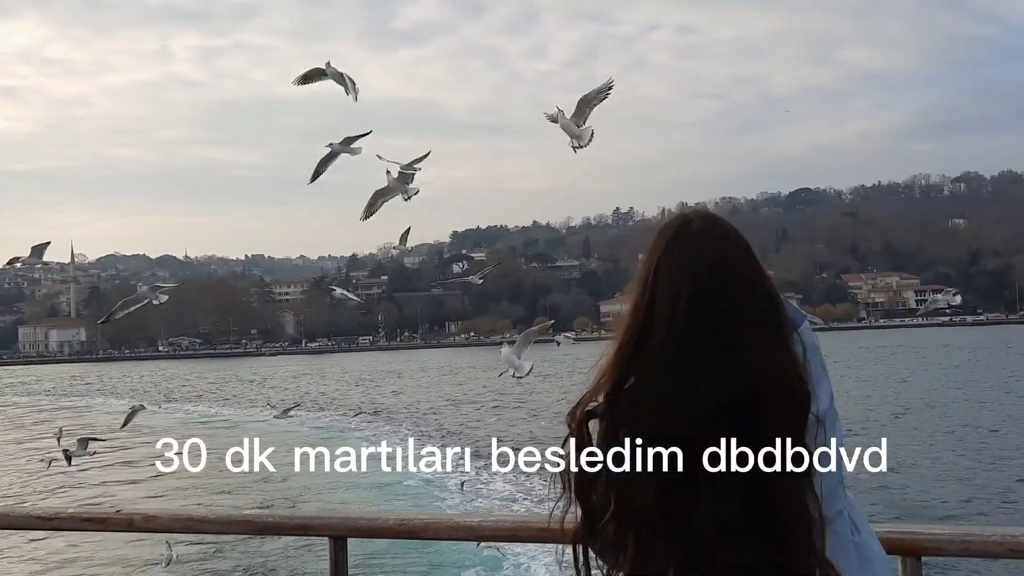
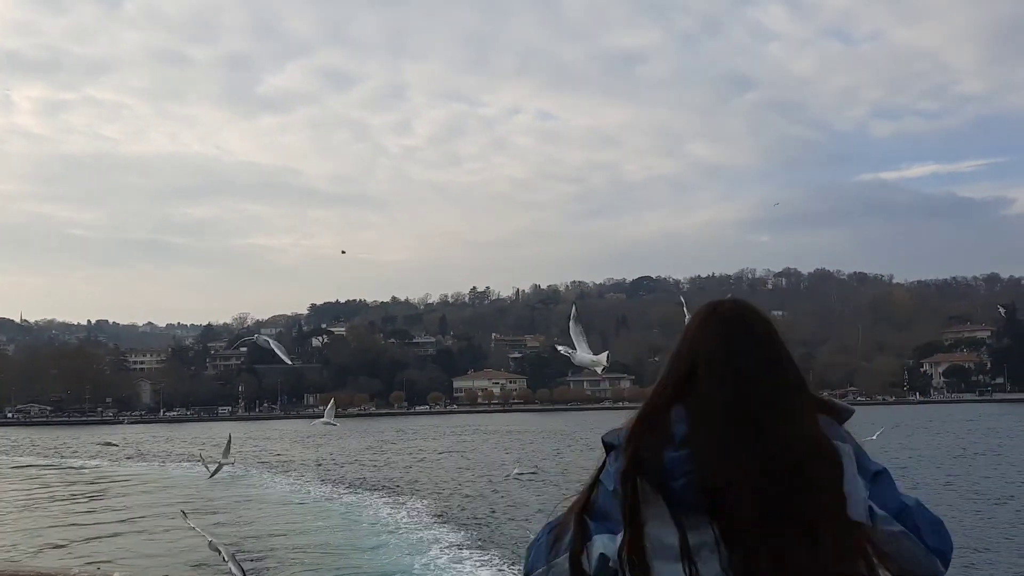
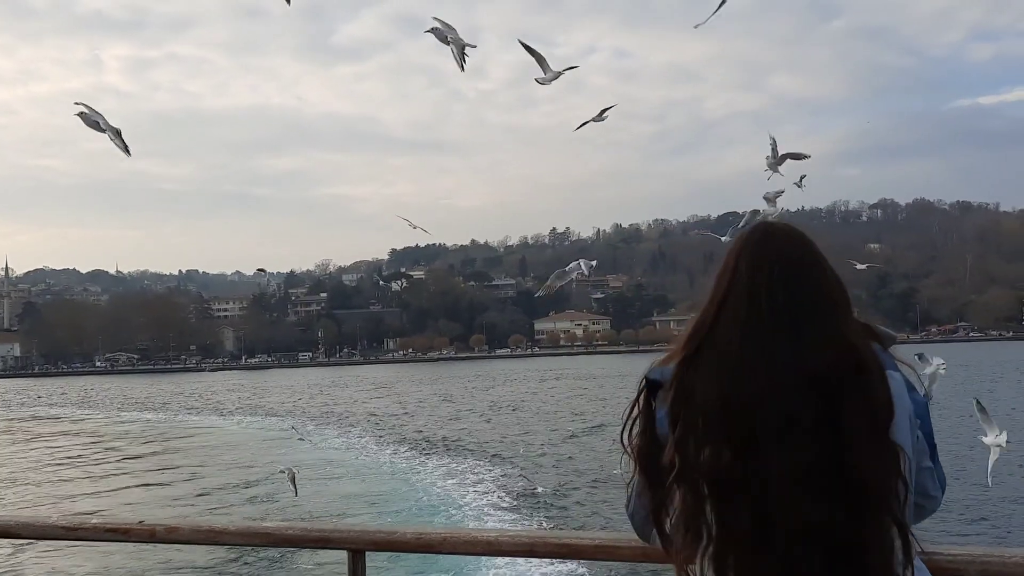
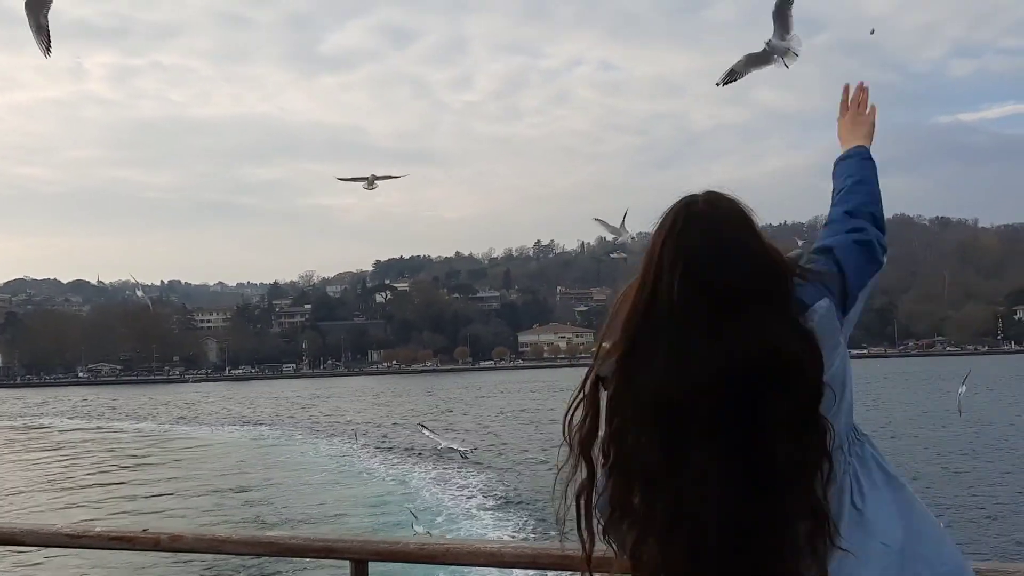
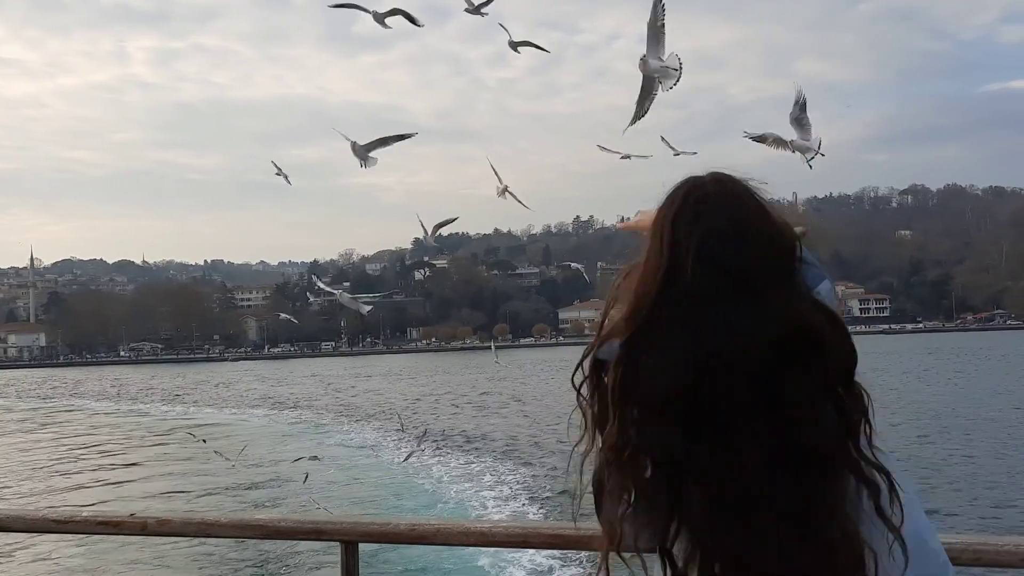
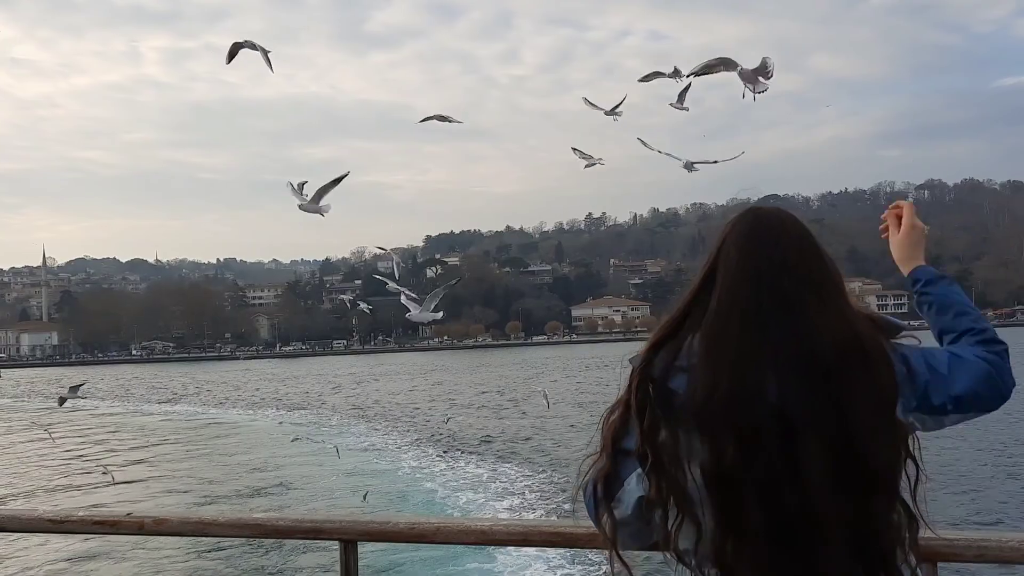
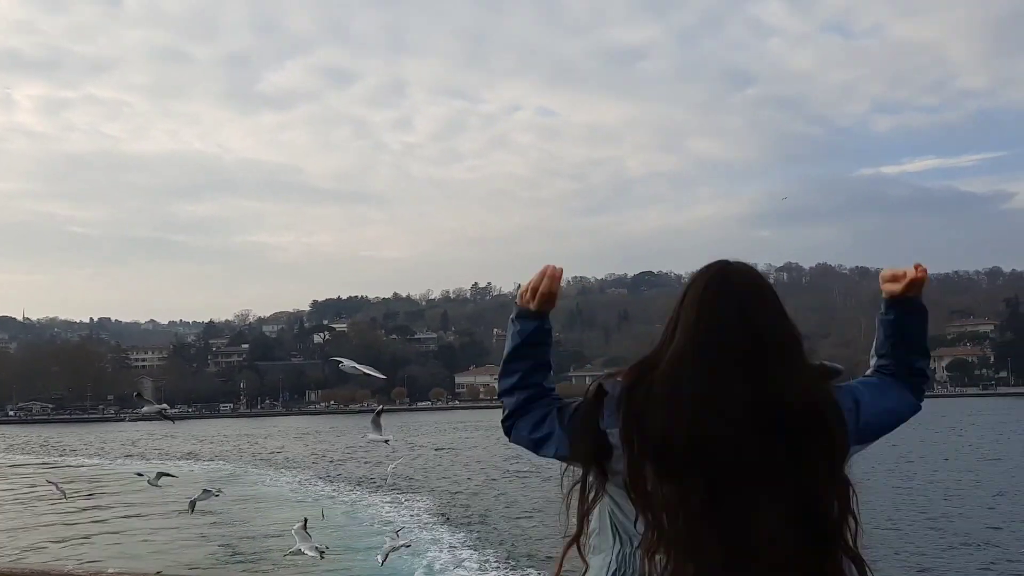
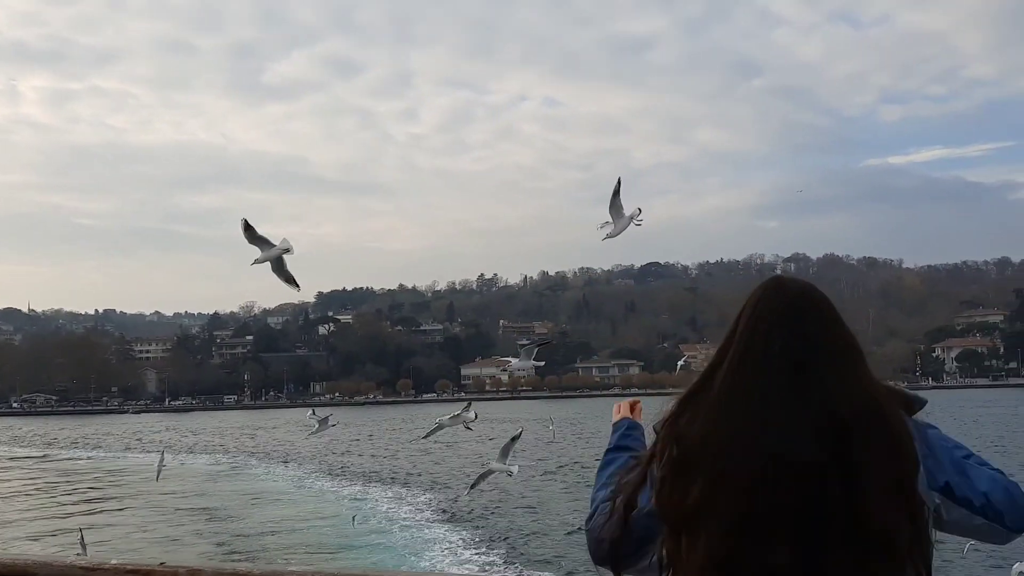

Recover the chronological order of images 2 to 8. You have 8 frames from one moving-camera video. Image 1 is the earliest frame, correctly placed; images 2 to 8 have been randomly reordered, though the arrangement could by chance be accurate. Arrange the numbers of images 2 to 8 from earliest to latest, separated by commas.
6, 5, 3, 4, 8, 7, 2
